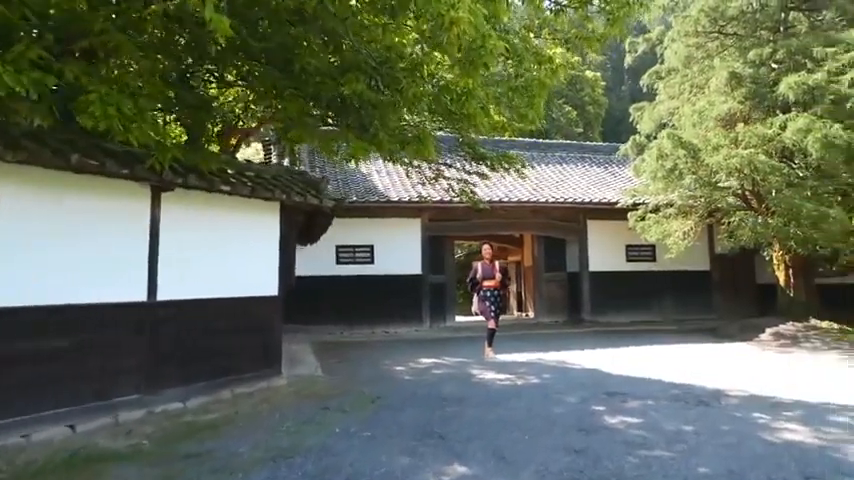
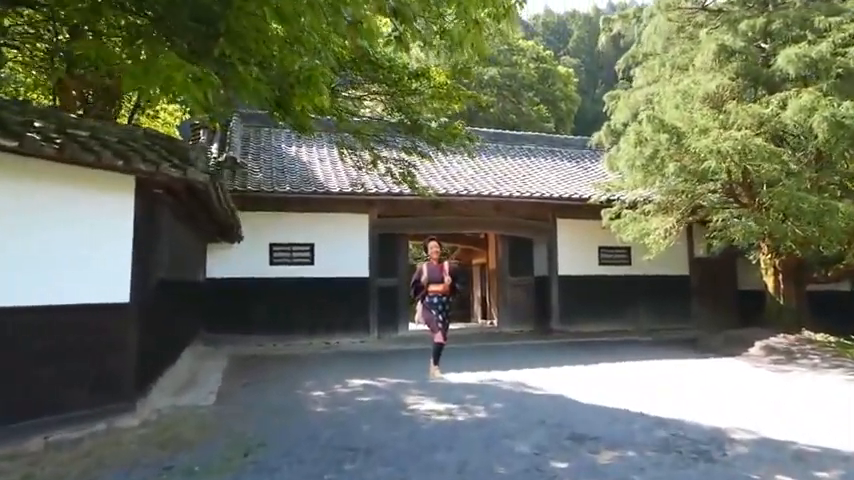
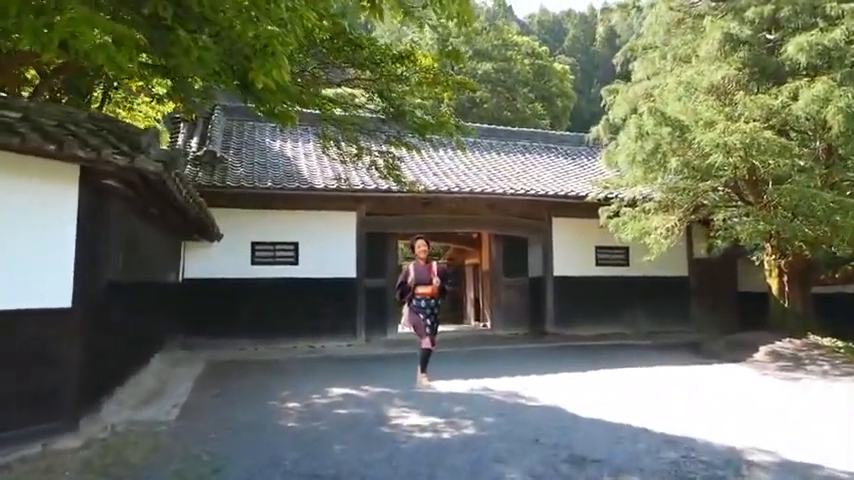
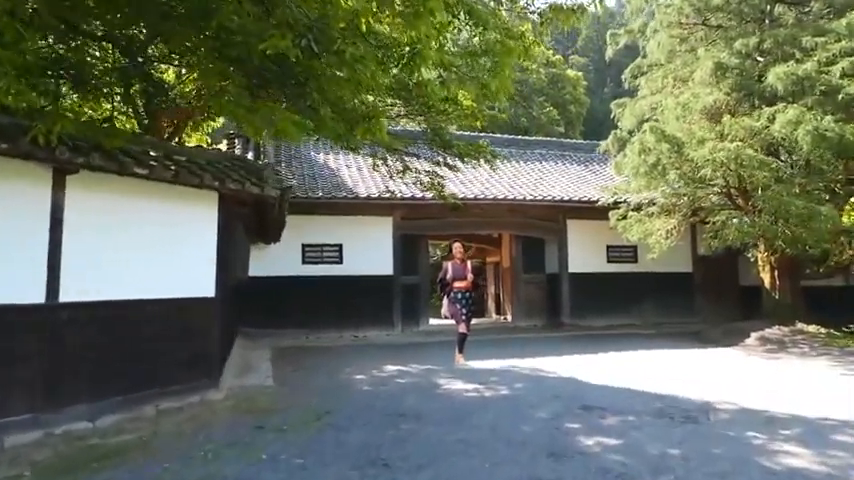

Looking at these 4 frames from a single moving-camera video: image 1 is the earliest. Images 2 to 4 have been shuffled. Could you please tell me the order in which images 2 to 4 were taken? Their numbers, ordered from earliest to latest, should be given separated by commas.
4, 2, 3
